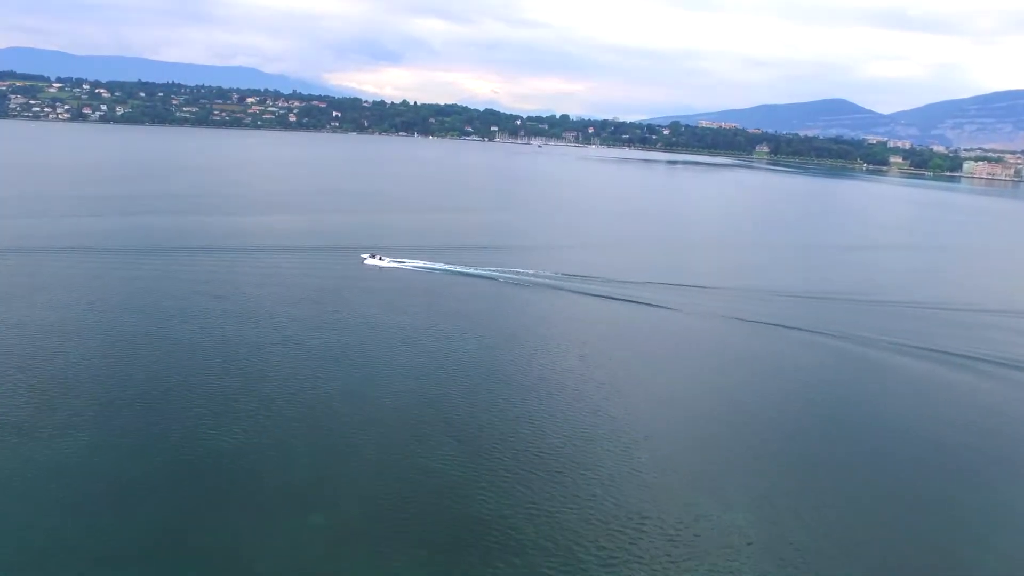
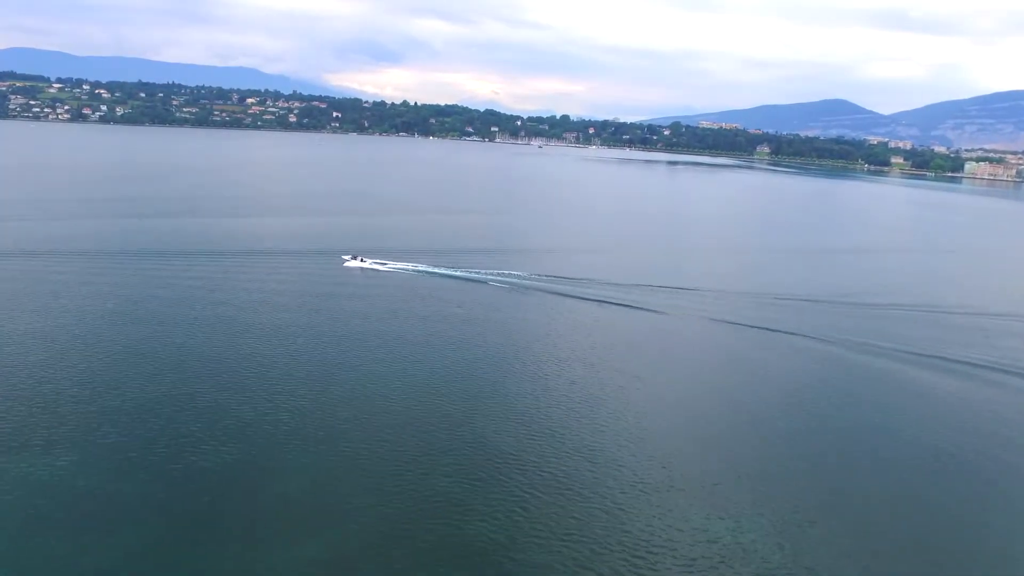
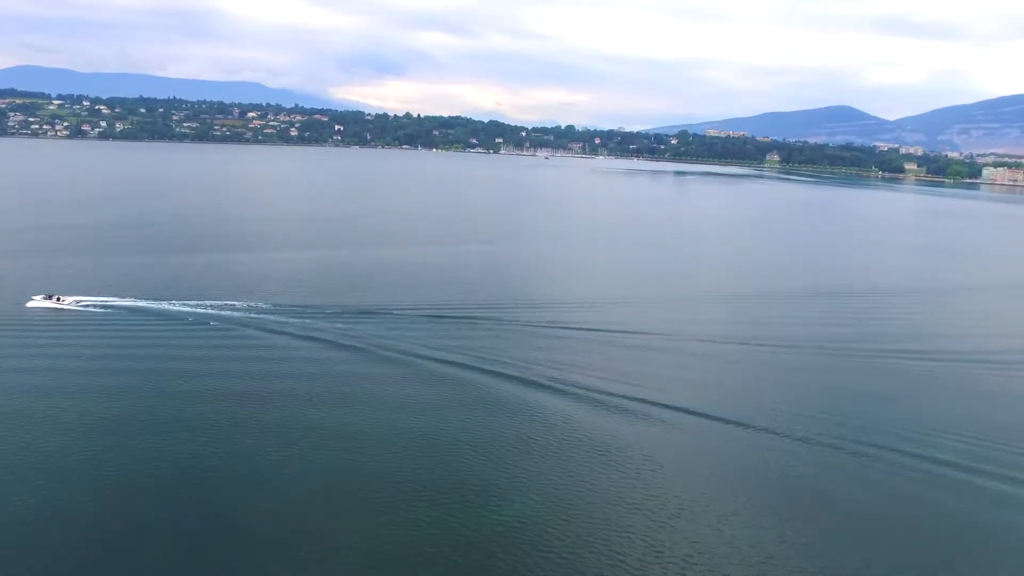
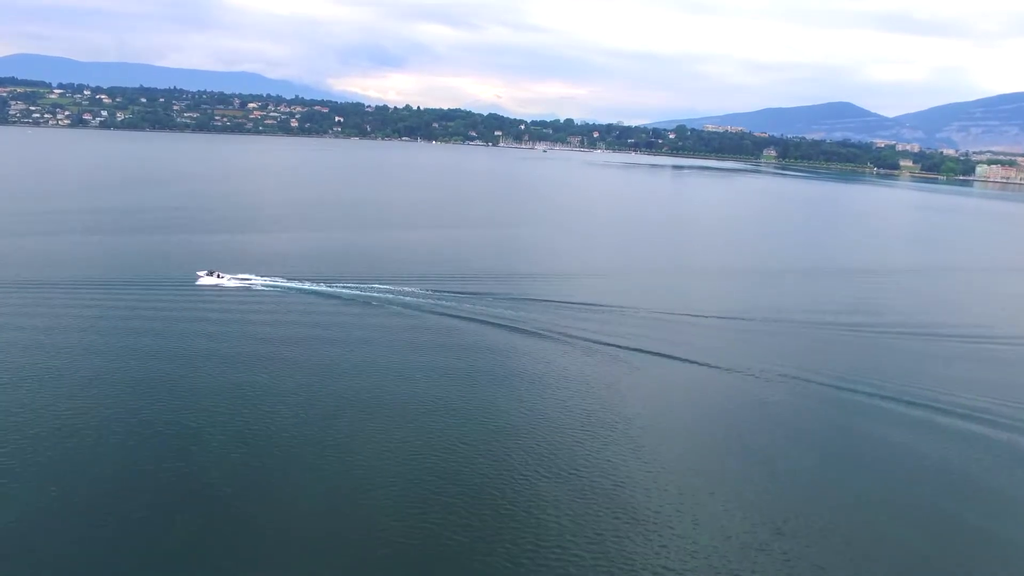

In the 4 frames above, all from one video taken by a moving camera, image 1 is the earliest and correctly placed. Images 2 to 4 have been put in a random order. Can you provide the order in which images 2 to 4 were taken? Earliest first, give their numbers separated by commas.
2, 4, 3
